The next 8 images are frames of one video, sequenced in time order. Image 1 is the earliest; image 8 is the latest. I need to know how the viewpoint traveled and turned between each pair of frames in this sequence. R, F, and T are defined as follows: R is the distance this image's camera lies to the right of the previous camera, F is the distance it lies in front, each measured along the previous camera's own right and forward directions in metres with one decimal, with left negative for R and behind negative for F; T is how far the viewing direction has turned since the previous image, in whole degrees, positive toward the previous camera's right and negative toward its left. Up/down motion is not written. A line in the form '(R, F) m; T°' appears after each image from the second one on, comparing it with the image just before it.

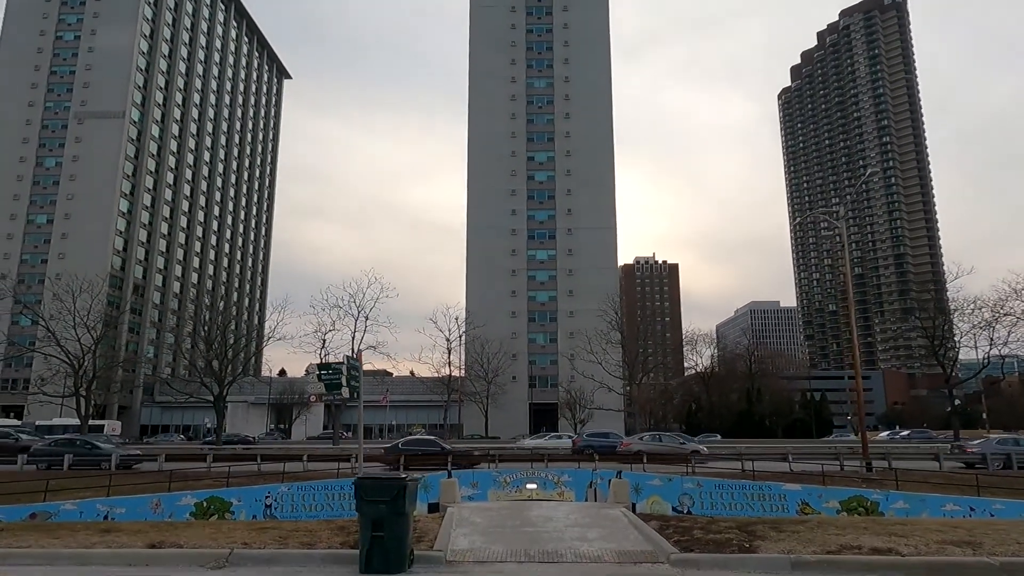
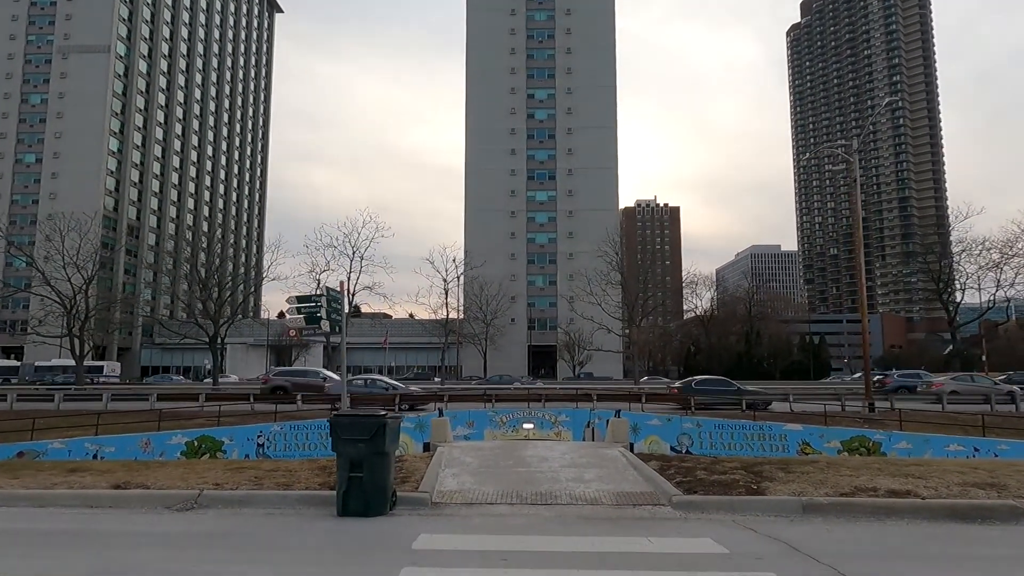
(+0.1, +0.9) m; 0°
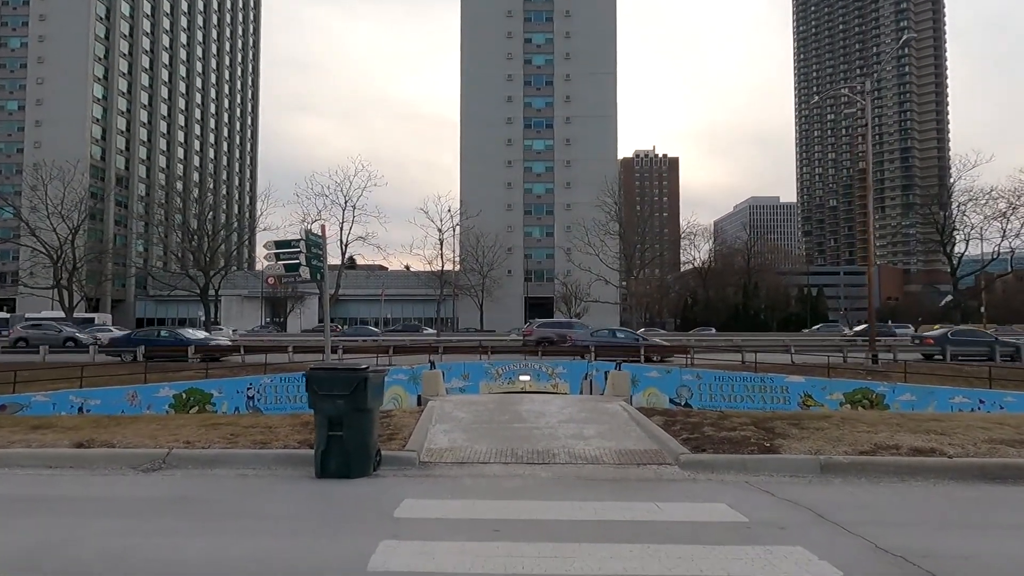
(0.0, +0.8) m; 0°
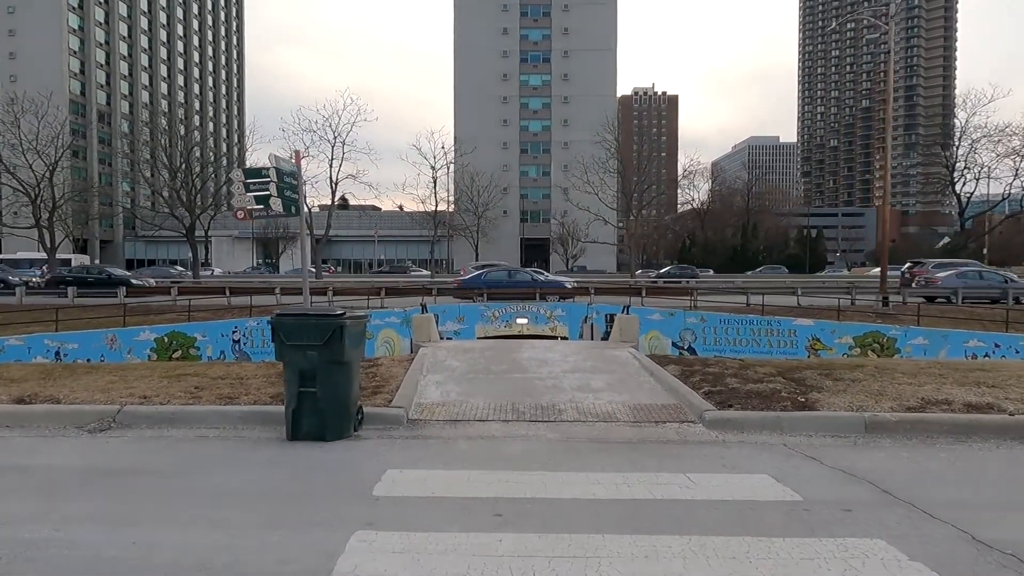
(-0.1, +1.1) m; 0°
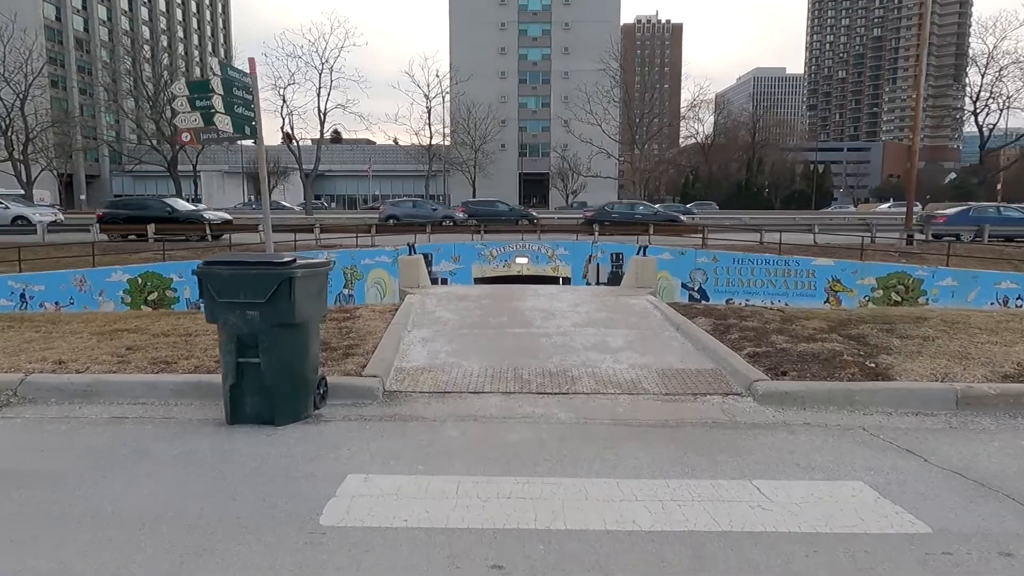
(0.0, +1.5) m; 0°
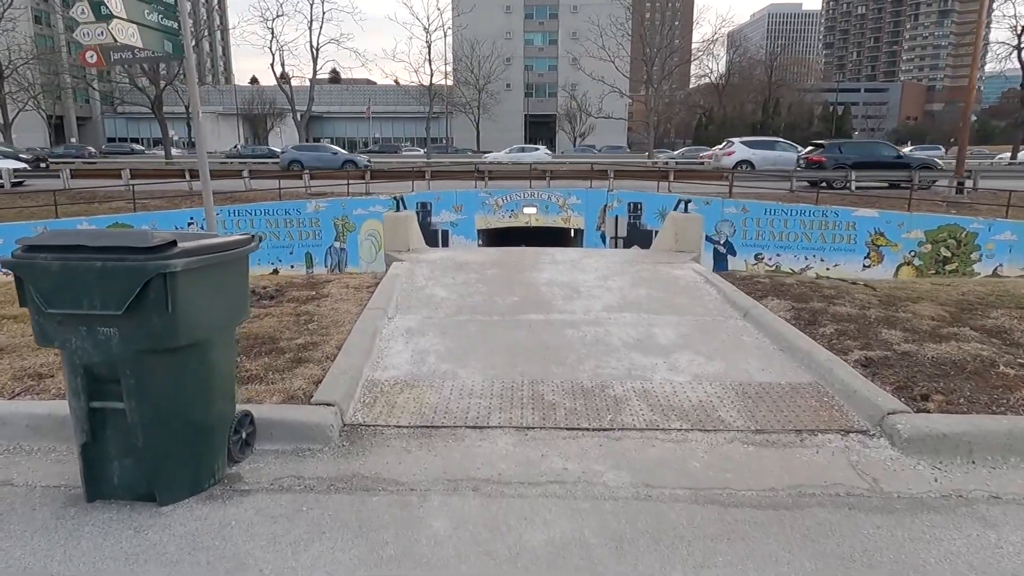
(-0.1, +1.9) m; 0°
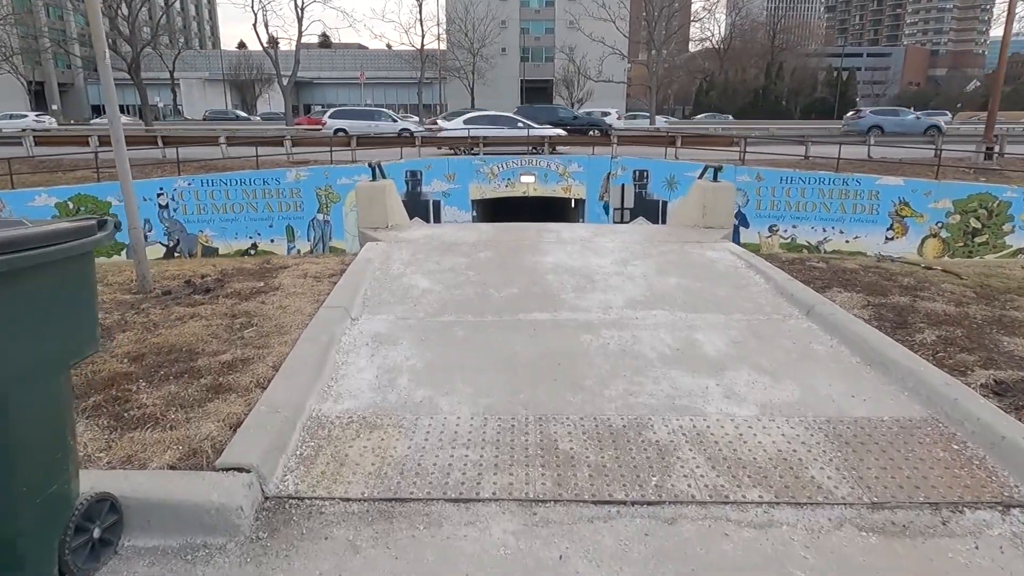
(0.0, +1.3) m; 0°
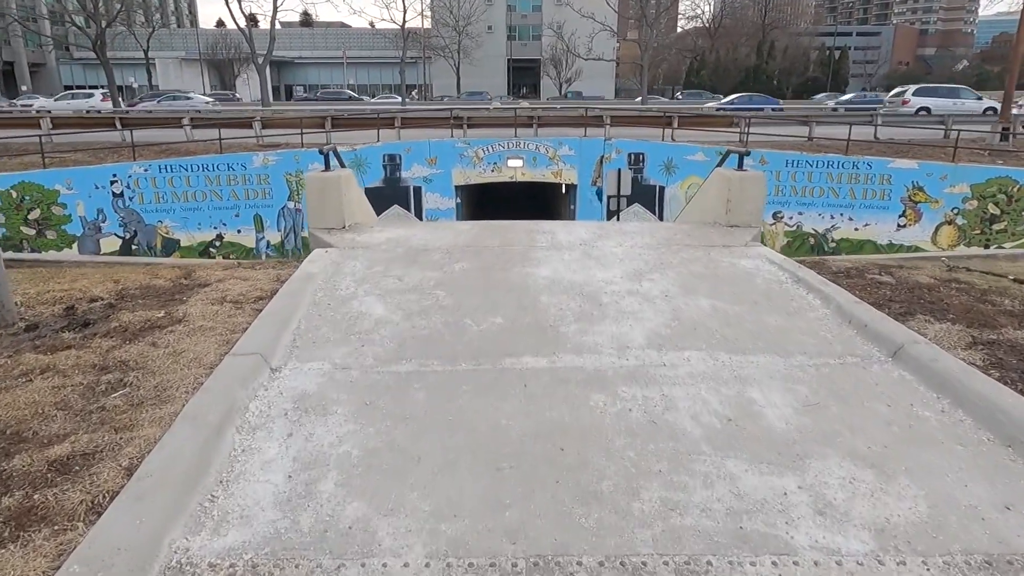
(0.0, +1.2) m; +1°
